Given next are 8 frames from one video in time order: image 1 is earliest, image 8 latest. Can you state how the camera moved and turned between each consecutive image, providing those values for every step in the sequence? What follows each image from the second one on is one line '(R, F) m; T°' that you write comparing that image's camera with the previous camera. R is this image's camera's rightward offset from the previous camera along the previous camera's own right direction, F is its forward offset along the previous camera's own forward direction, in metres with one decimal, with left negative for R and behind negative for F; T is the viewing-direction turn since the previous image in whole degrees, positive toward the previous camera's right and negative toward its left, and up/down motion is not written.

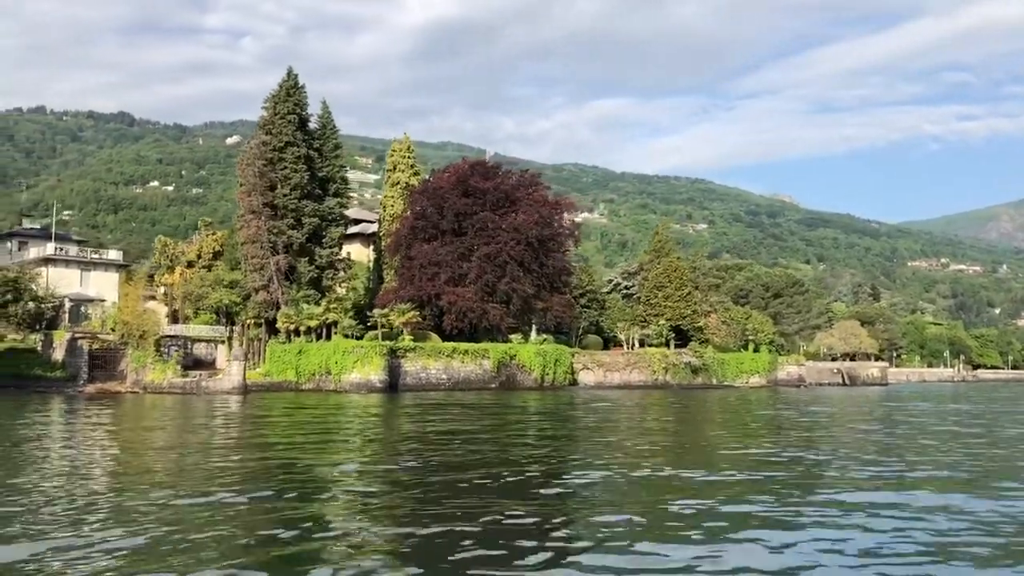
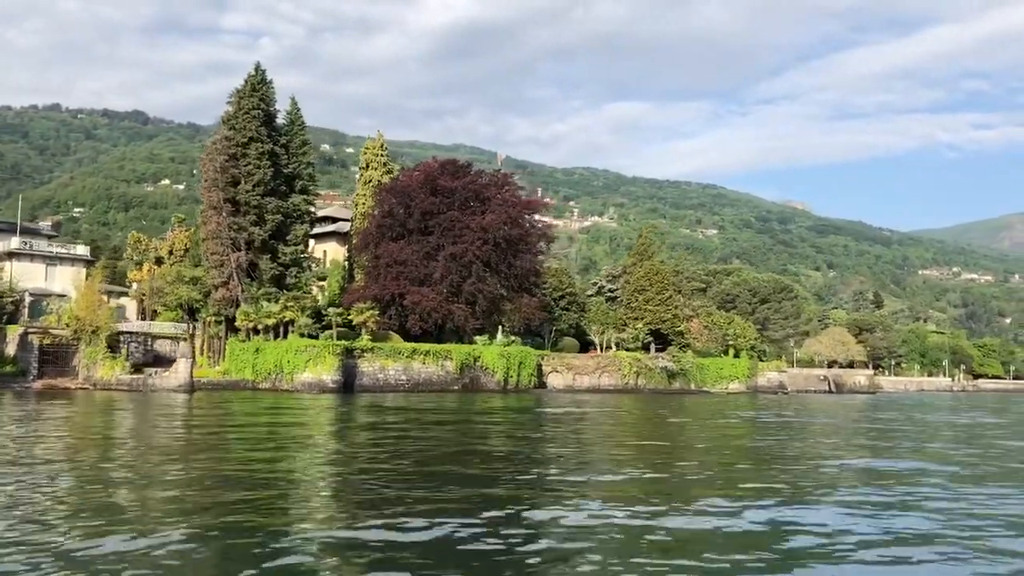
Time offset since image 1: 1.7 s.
(+2.9, +1.0) m; -1°
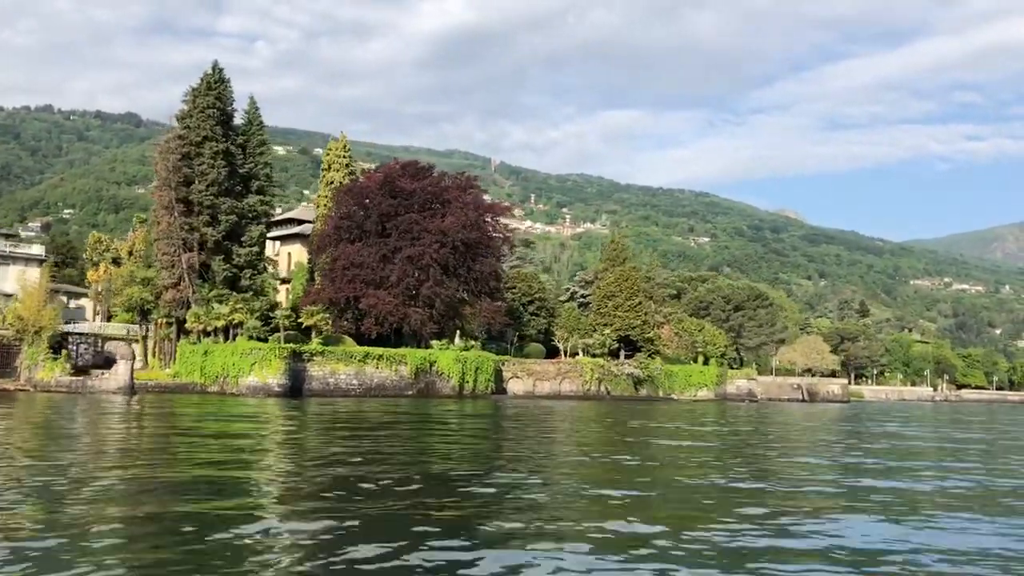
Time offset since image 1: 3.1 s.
(+2.3, +0.9) m; 0°
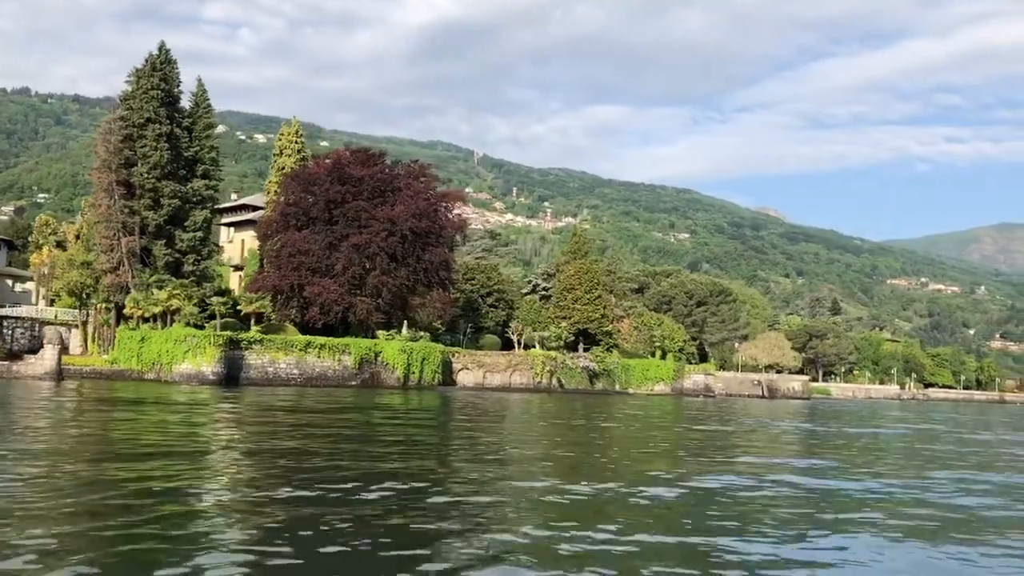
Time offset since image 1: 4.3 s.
(+2.1, +0.8) m; +1°
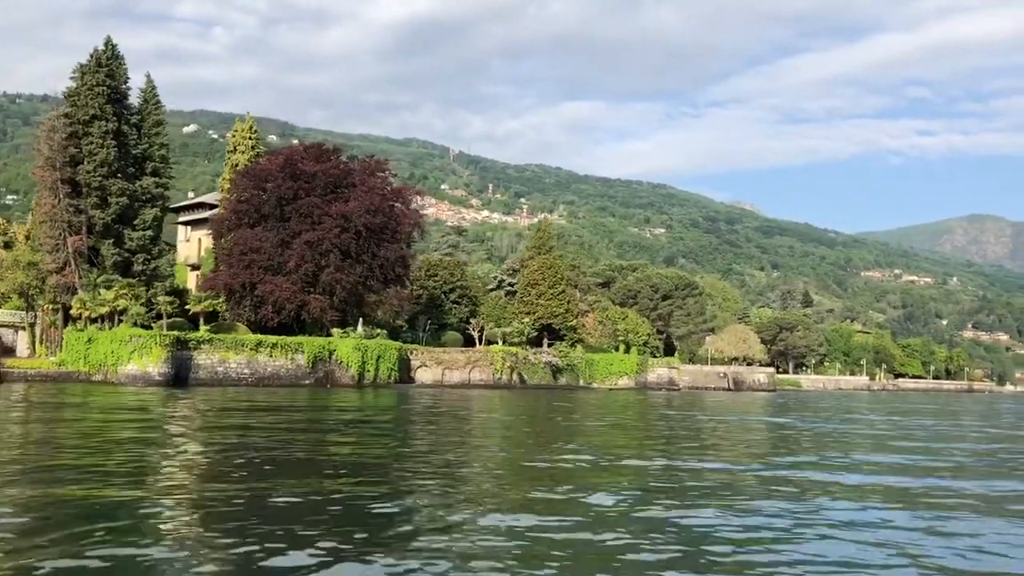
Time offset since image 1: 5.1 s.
(+1.4, +0.5) m; +1°
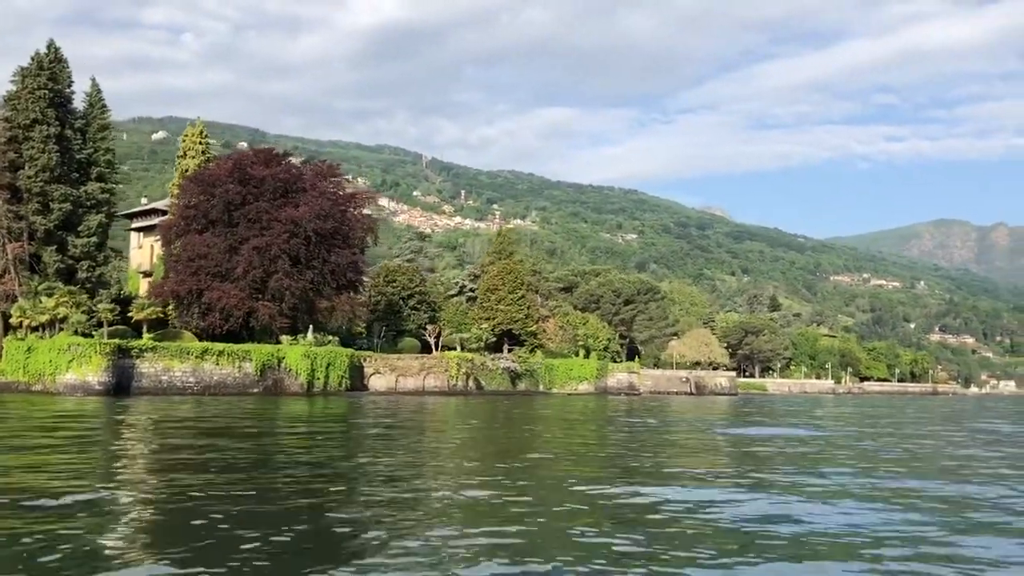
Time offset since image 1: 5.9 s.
(+1.3, +0.5) m; +2°
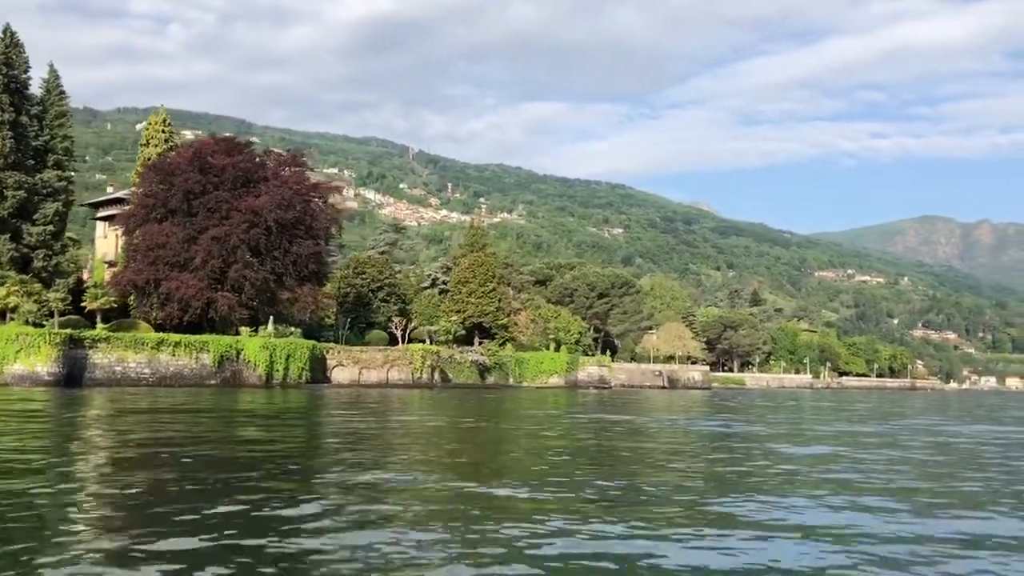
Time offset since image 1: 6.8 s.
(+1.4, +0.6) m; +1°
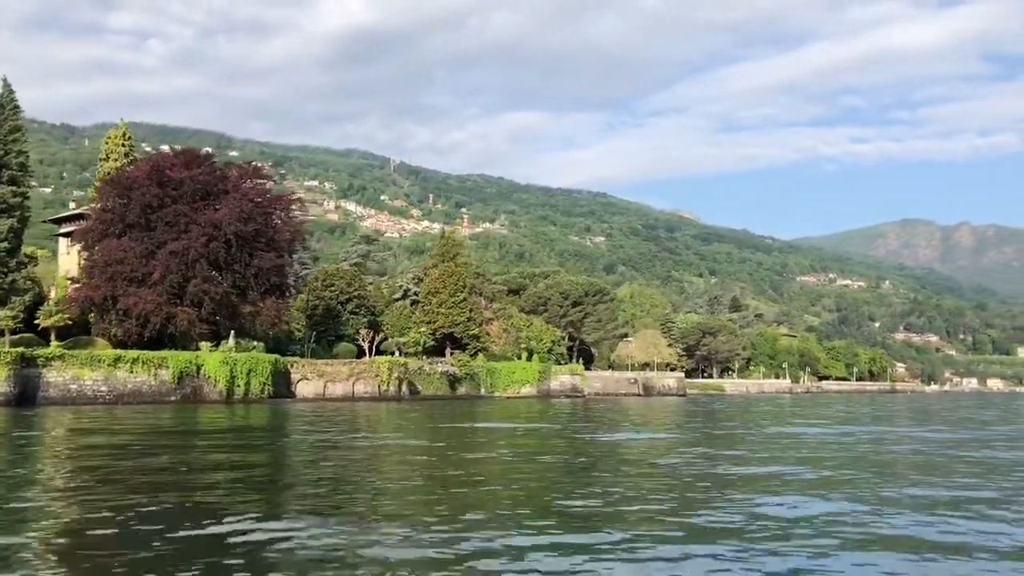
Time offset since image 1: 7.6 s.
(+1.2, +0.5) m; +1°
